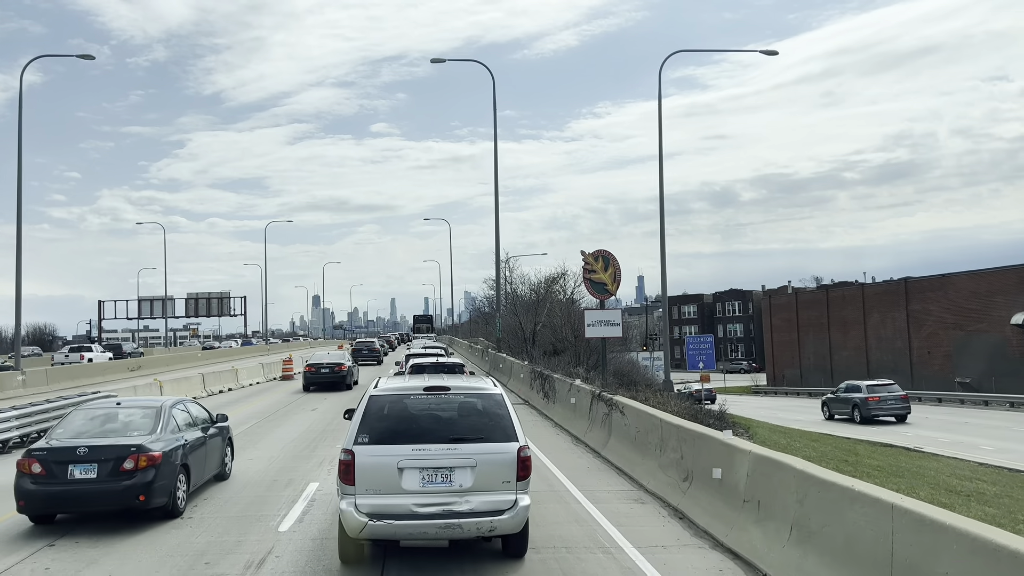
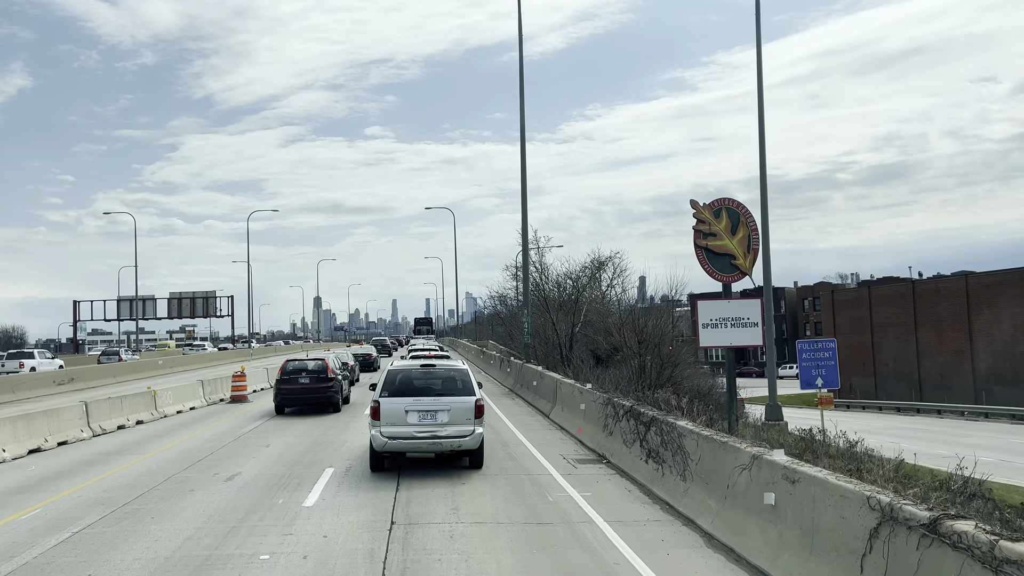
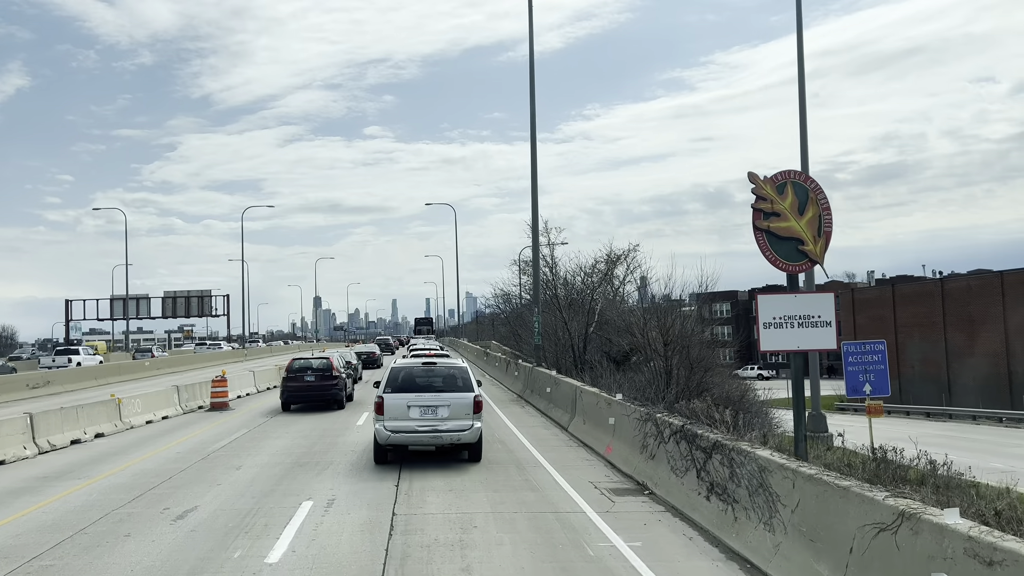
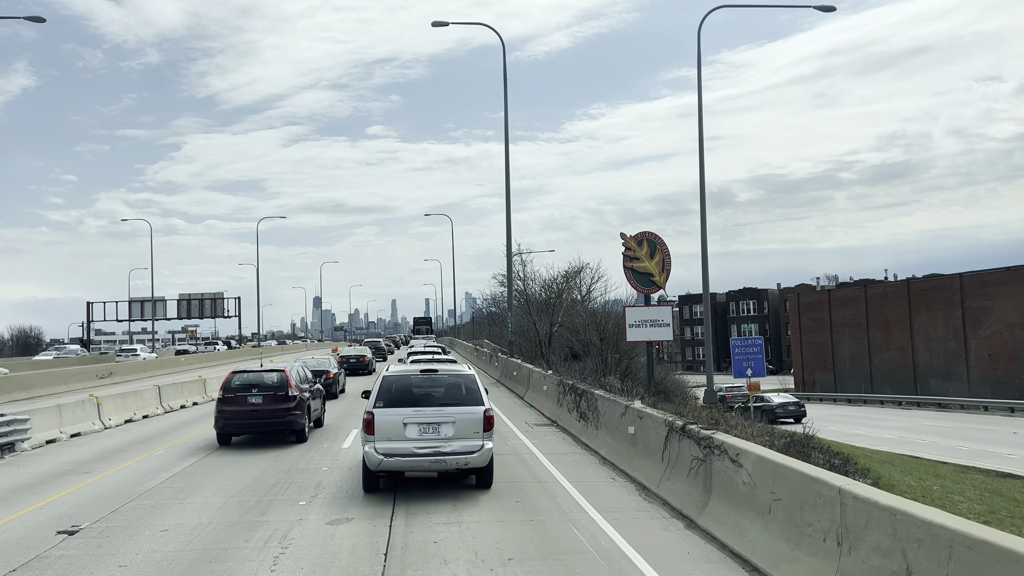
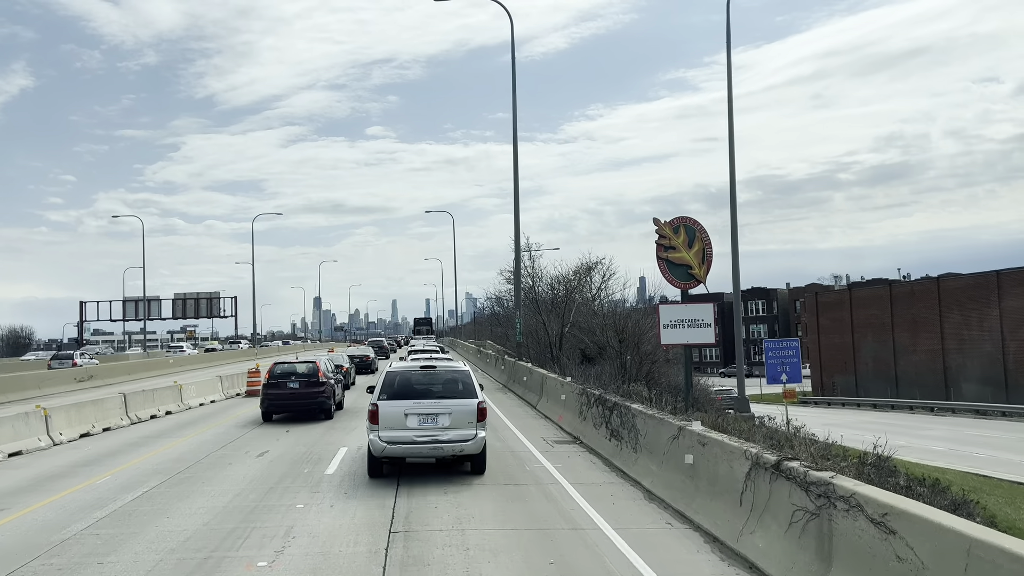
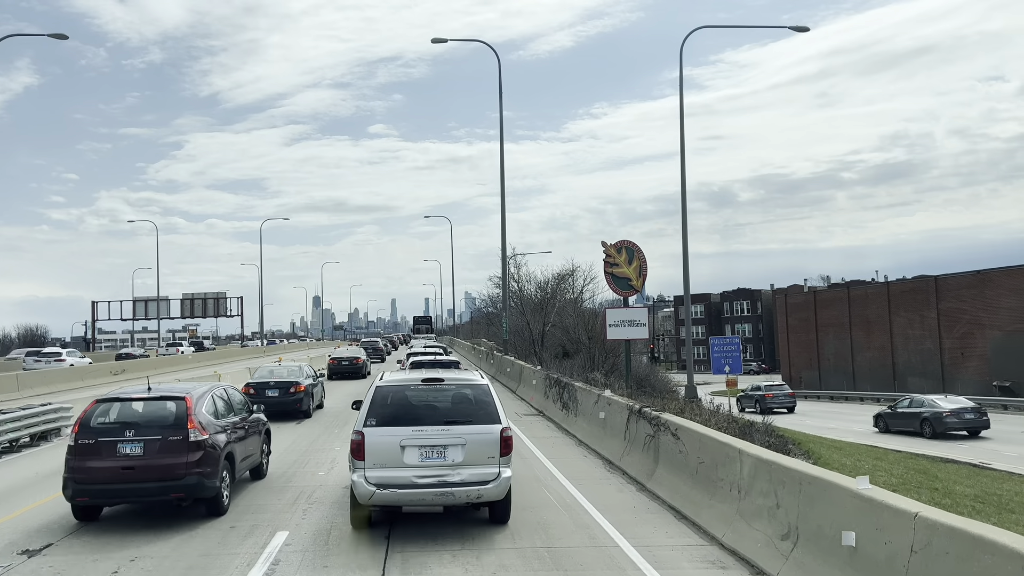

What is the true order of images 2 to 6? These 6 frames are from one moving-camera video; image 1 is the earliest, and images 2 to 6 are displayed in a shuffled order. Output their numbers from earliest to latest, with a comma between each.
6, 4, 5, 2, 3
